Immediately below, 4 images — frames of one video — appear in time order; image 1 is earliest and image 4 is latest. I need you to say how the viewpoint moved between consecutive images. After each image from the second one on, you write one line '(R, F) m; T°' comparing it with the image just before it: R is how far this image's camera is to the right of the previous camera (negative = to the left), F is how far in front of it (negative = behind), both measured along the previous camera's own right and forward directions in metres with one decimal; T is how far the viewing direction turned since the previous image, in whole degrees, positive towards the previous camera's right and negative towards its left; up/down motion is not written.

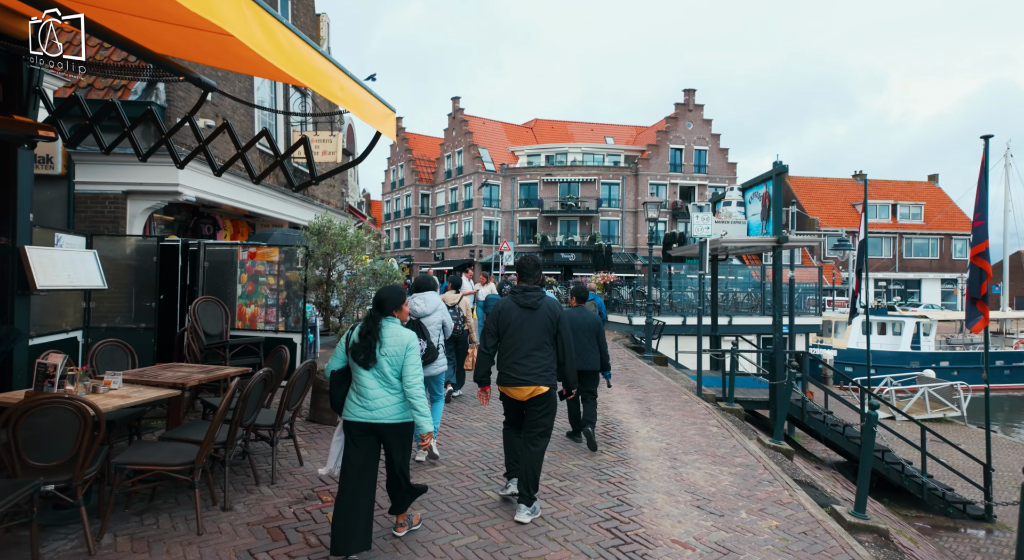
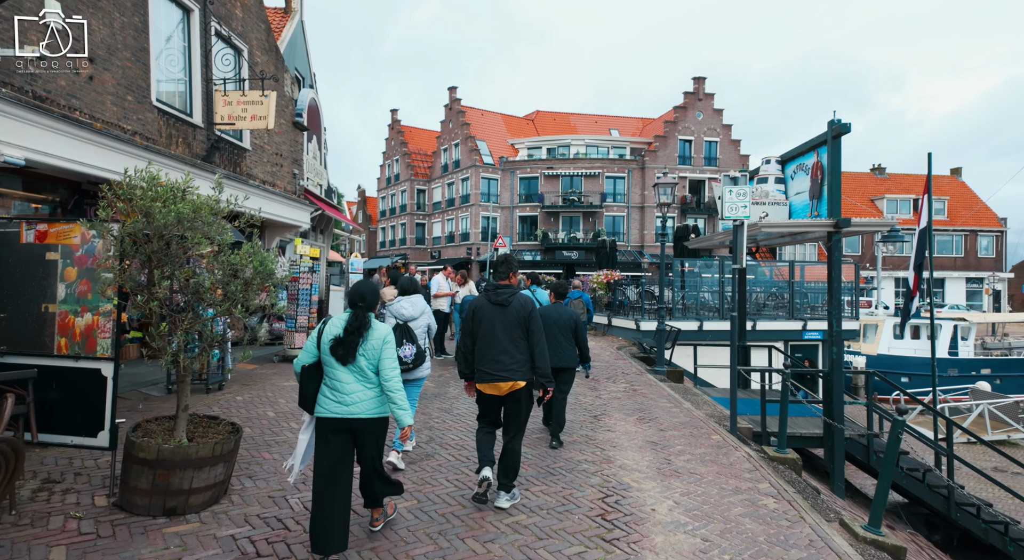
(+0.4, +2.4) m; -1°
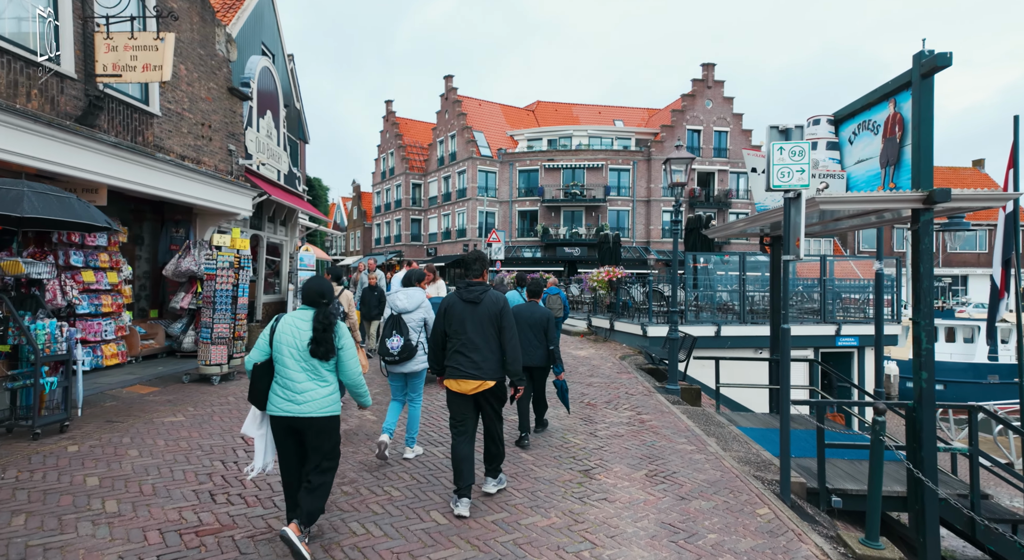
(+0.4, +2.2) m; 0°
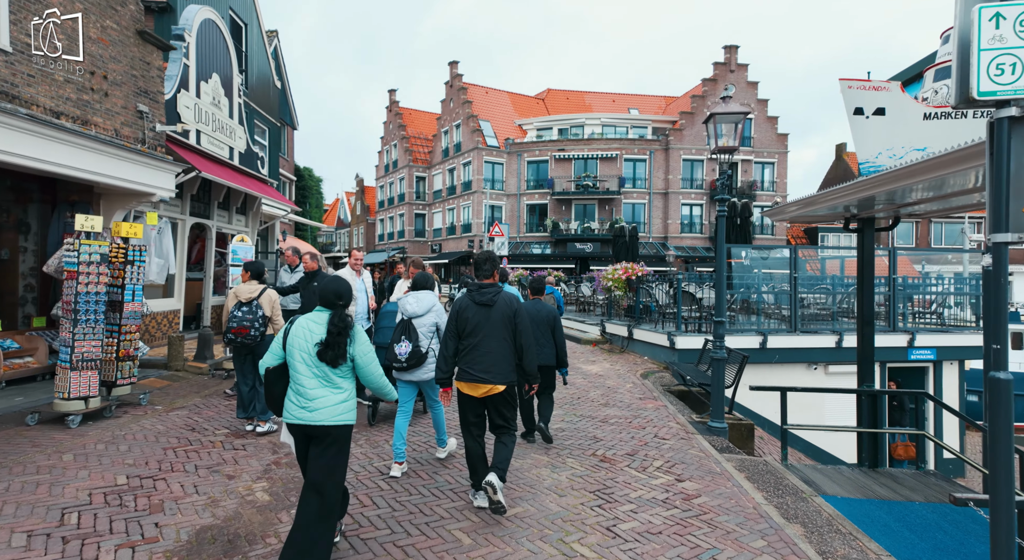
(+0.3, +2.5) m; -1°
